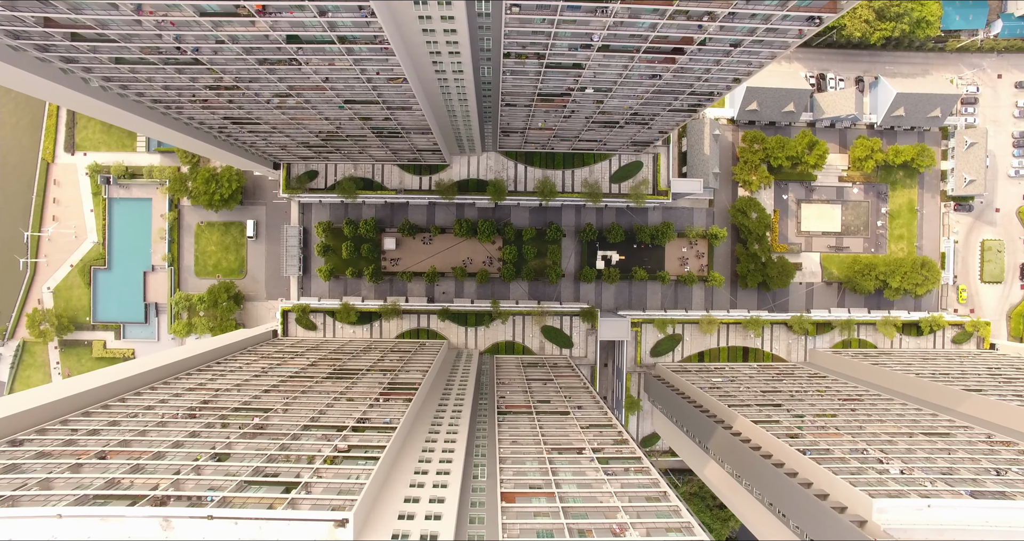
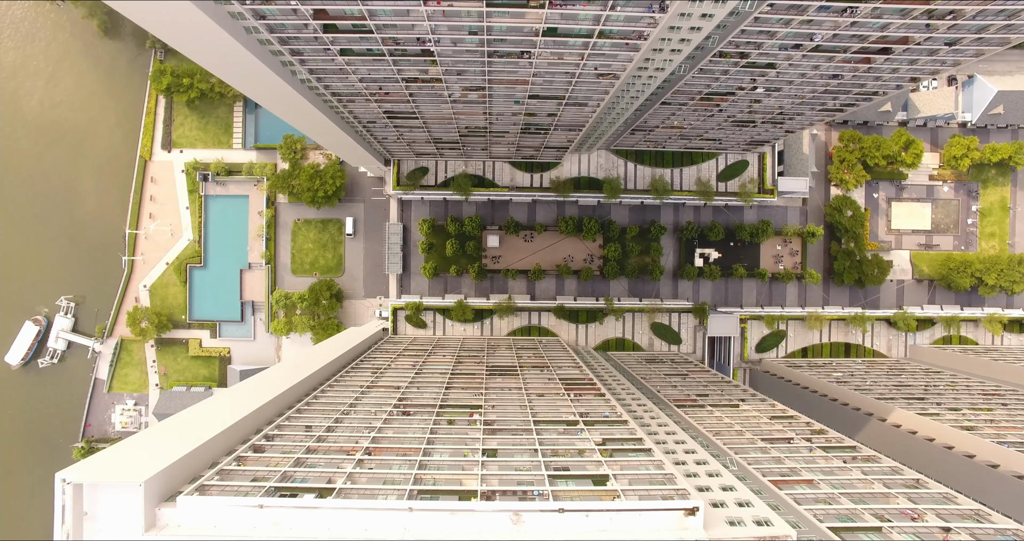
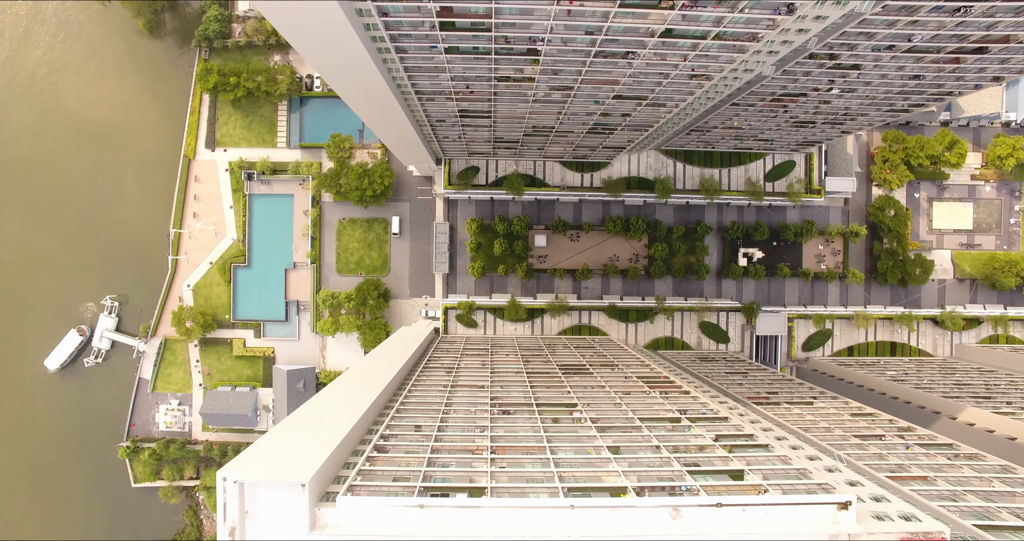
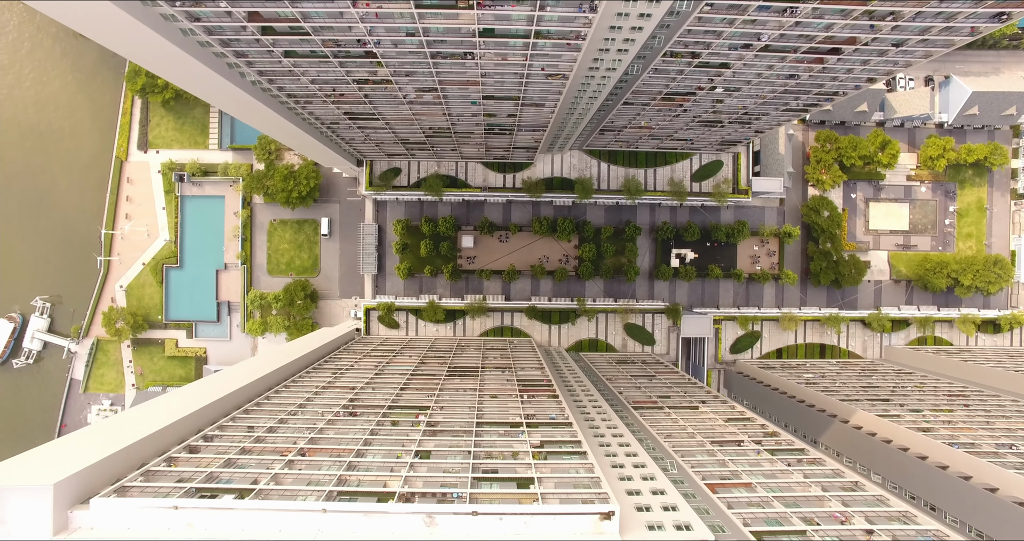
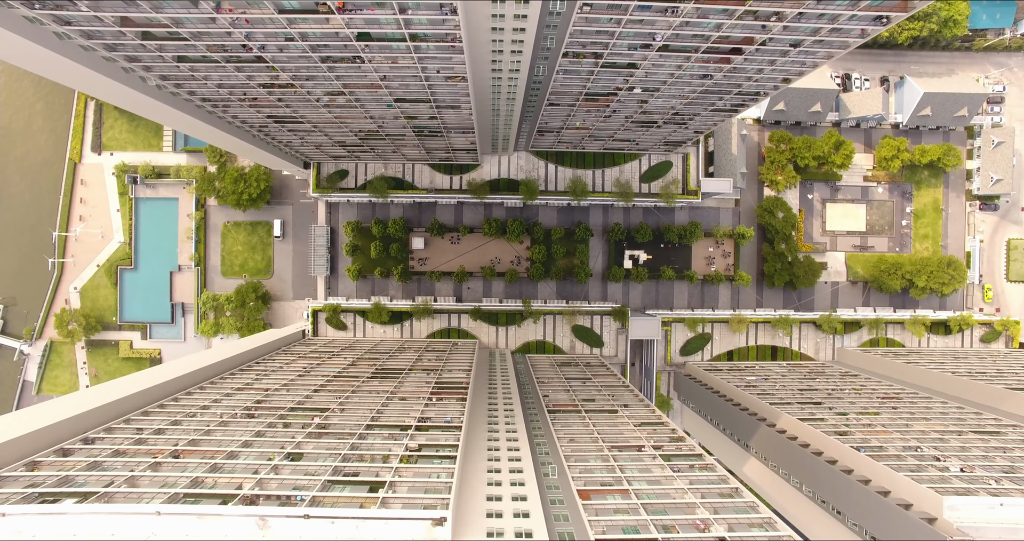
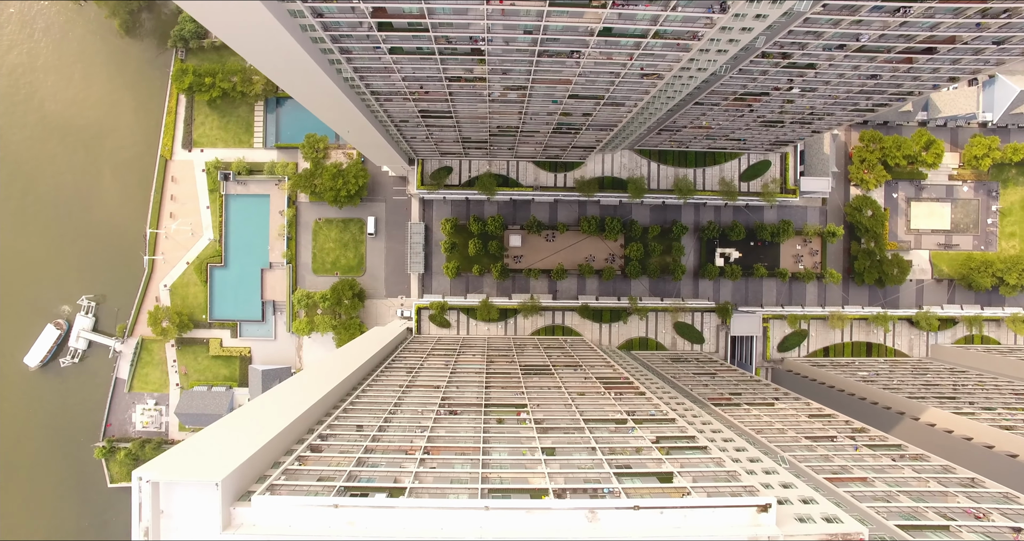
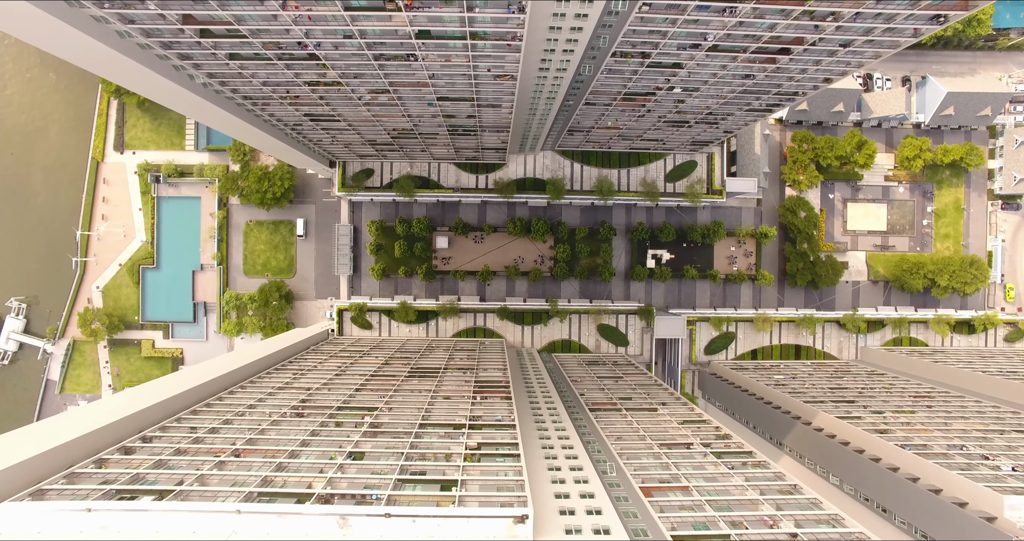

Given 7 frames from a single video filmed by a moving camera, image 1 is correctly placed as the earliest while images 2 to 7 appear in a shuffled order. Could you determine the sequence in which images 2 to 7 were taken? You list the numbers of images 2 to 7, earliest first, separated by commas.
5, 7, 4, 2, 6, 3
